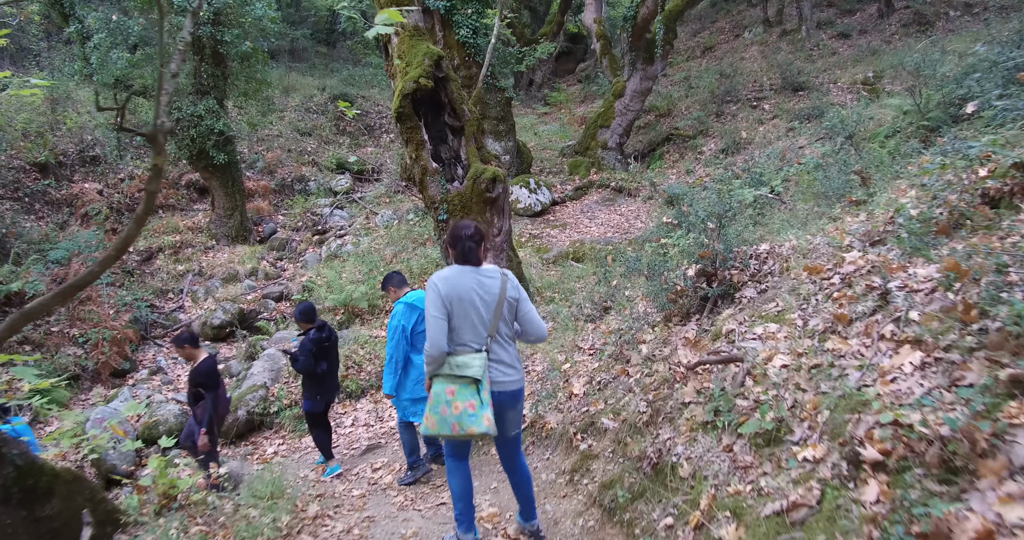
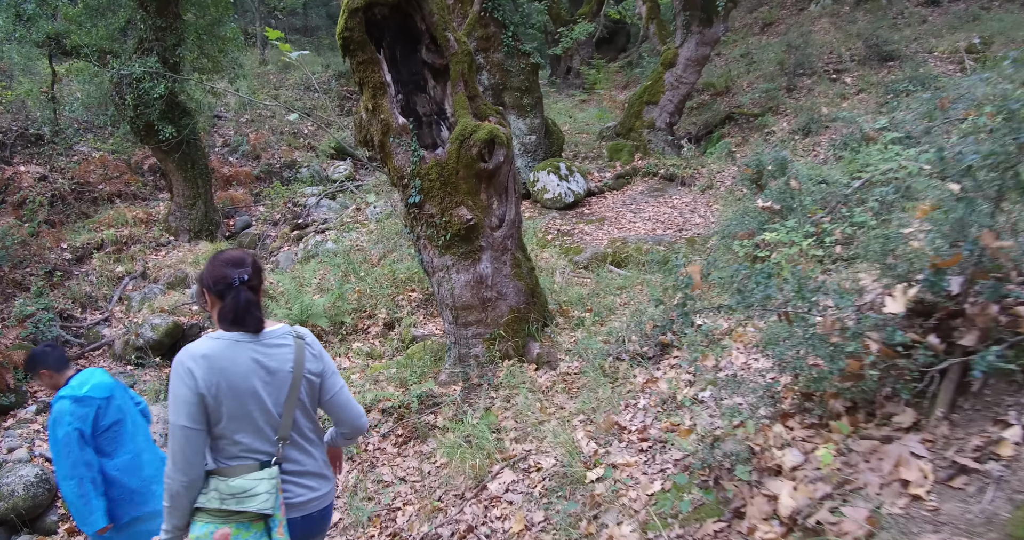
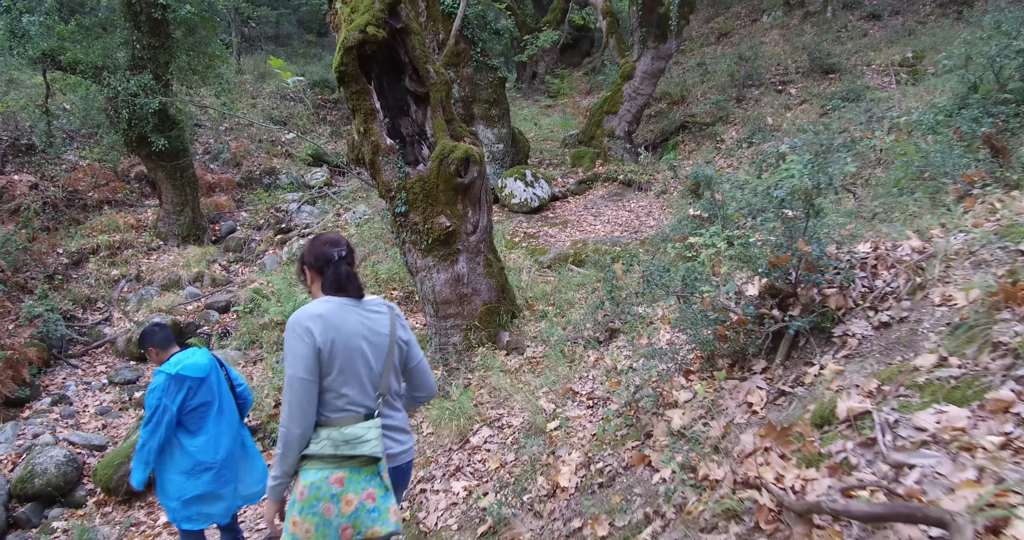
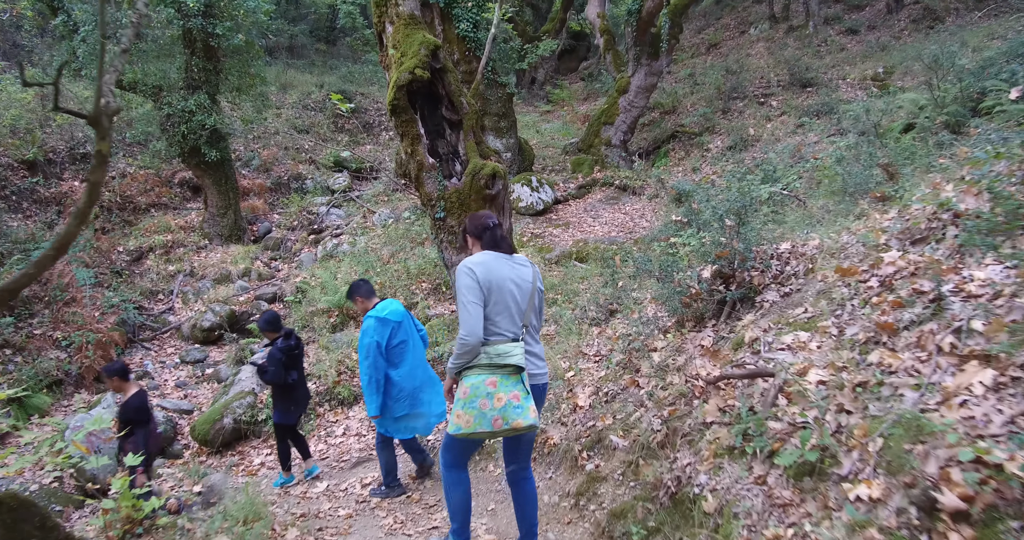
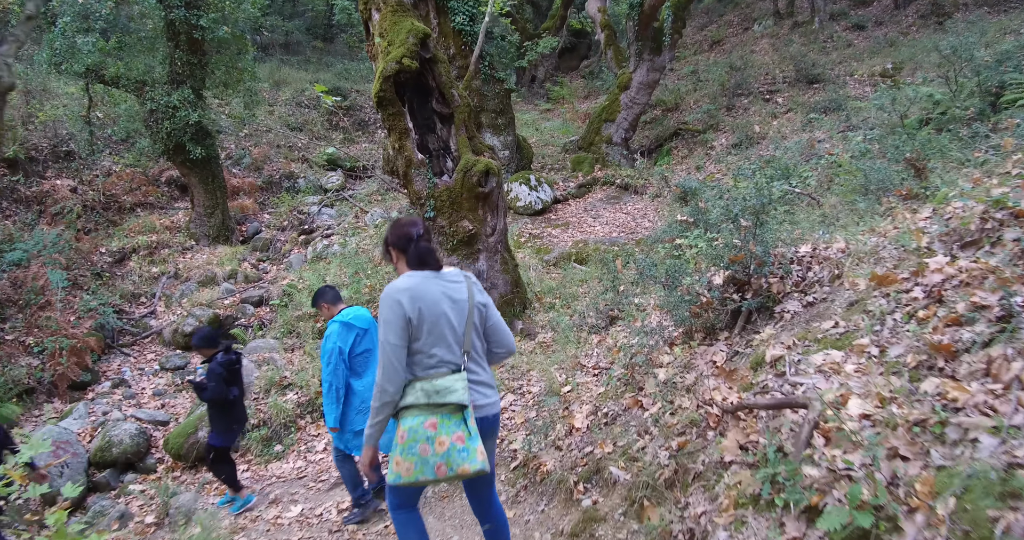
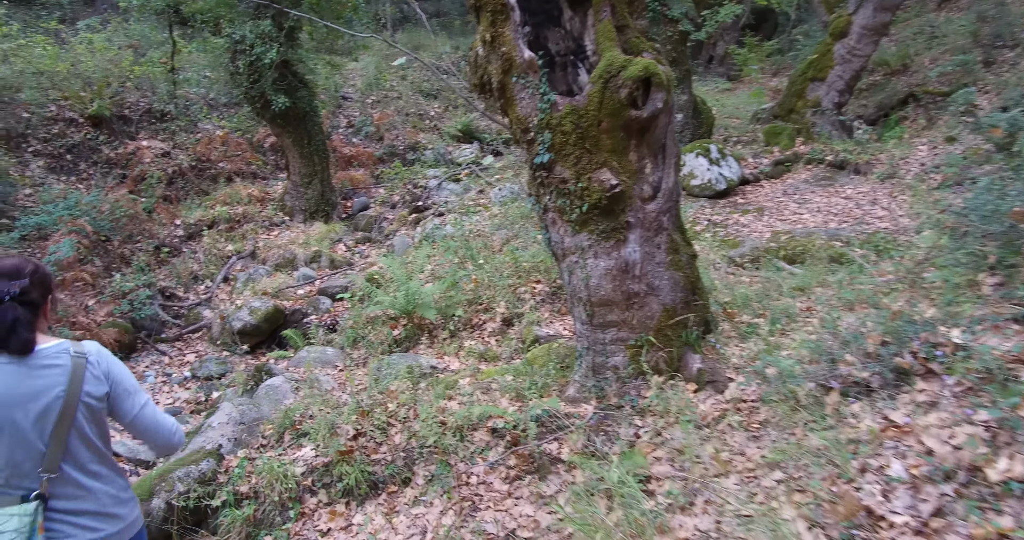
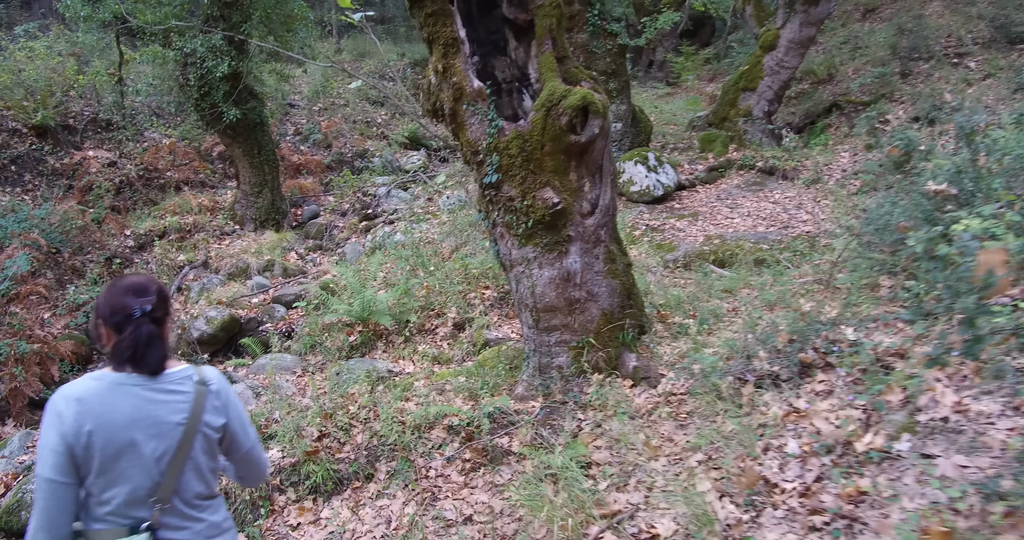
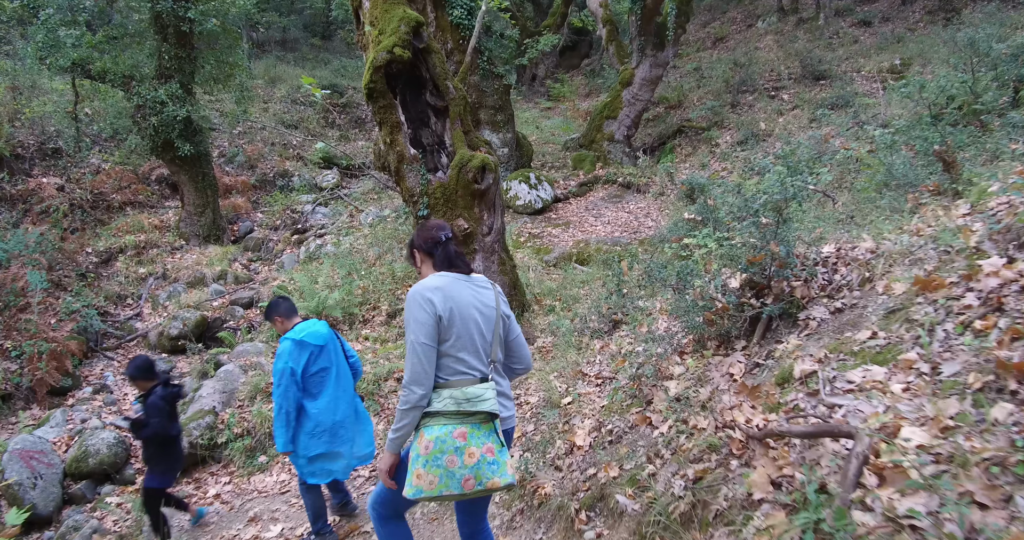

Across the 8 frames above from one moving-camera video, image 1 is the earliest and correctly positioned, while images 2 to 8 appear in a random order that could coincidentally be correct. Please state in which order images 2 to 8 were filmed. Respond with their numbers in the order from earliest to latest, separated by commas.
4, 5, 8, 3, 2, 7, 6
